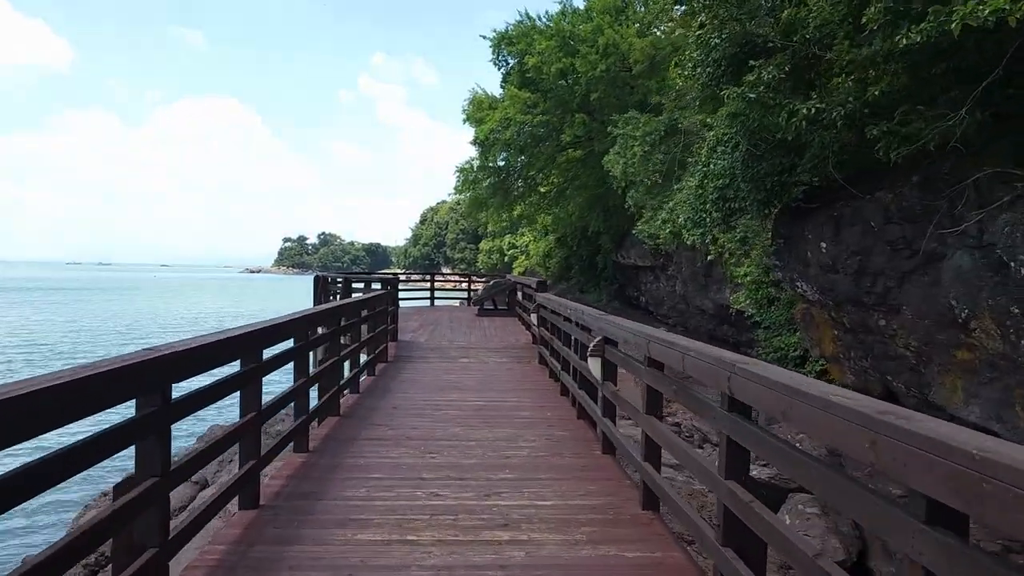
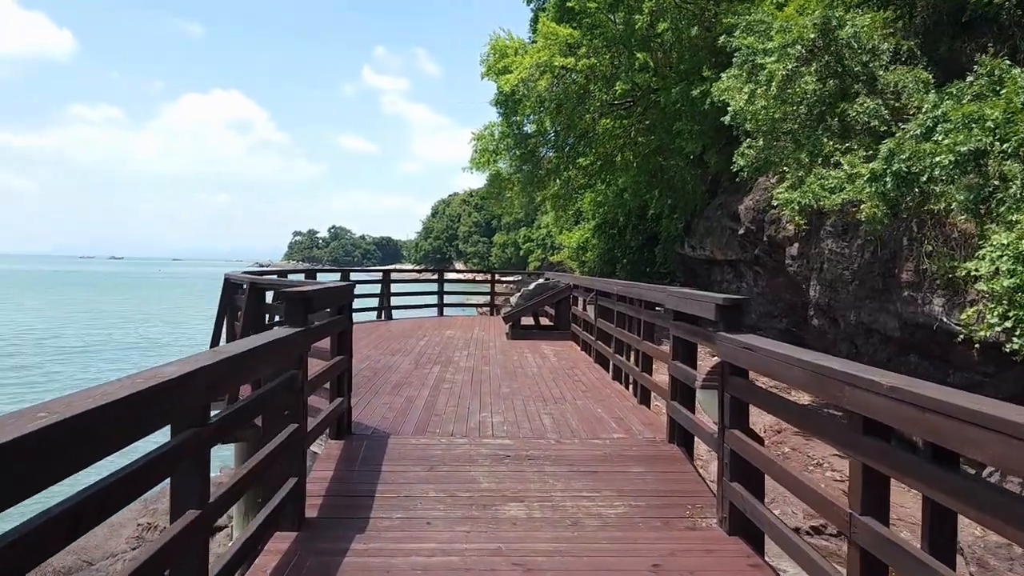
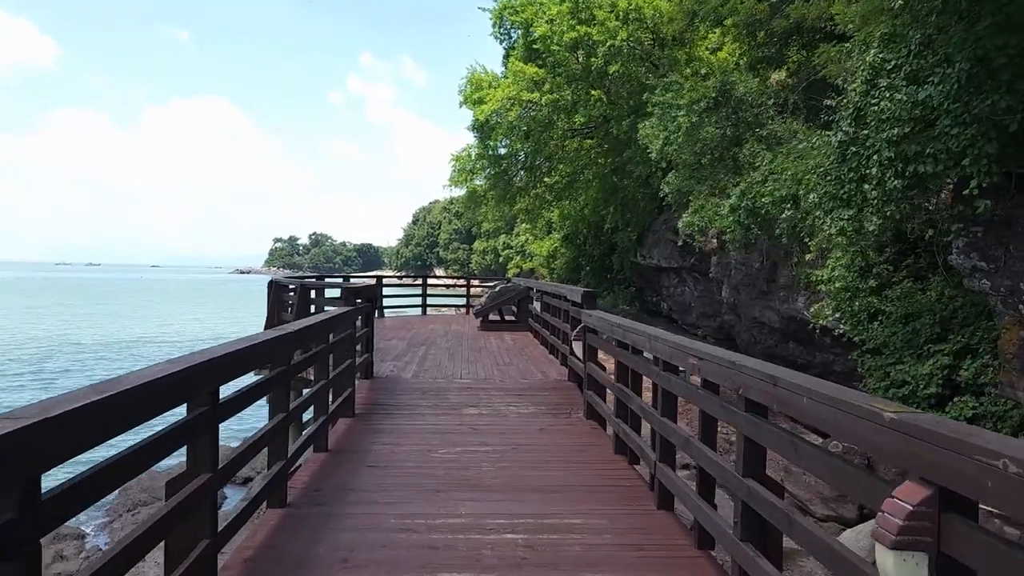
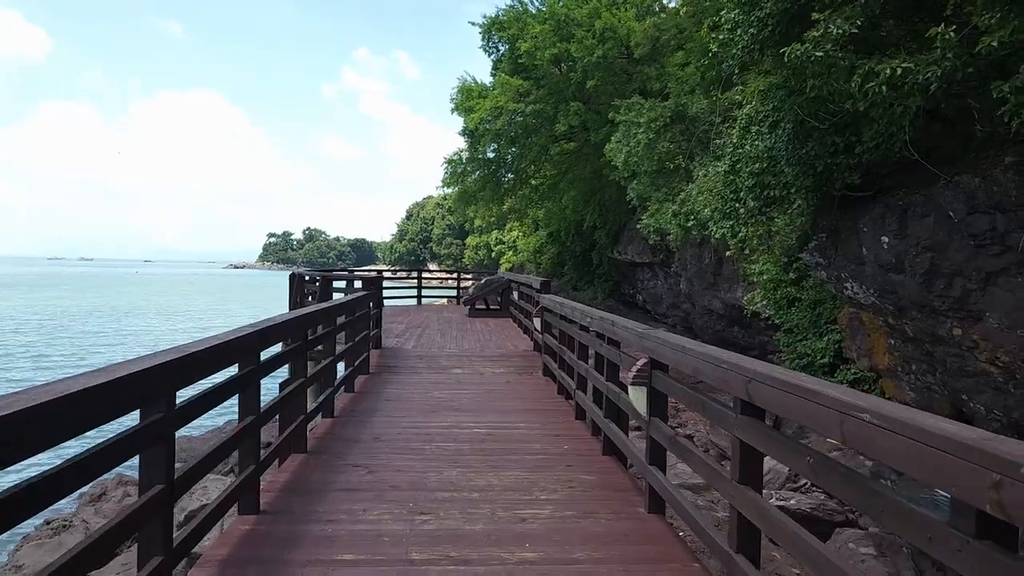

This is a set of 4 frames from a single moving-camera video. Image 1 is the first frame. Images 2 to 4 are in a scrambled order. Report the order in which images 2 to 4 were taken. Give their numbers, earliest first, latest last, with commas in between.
4, 3, 2
